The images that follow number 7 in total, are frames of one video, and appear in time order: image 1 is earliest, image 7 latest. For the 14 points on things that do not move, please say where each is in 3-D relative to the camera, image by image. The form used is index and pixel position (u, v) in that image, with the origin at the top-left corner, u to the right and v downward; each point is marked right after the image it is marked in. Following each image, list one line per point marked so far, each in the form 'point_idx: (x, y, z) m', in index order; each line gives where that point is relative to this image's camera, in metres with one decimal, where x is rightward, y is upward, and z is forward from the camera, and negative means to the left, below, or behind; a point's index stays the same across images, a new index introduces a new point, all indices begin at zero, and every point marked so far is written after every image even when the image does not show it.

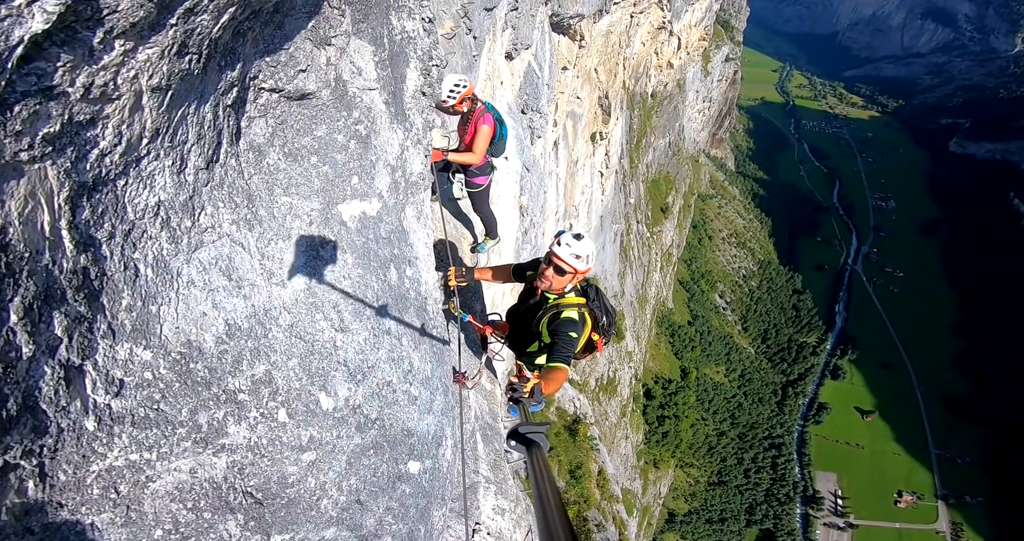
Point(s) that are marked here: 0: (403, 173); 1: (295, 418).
0: (-1.0, +0.8, +5.1) m
1: (-1.5, -0.9, +3.6) m
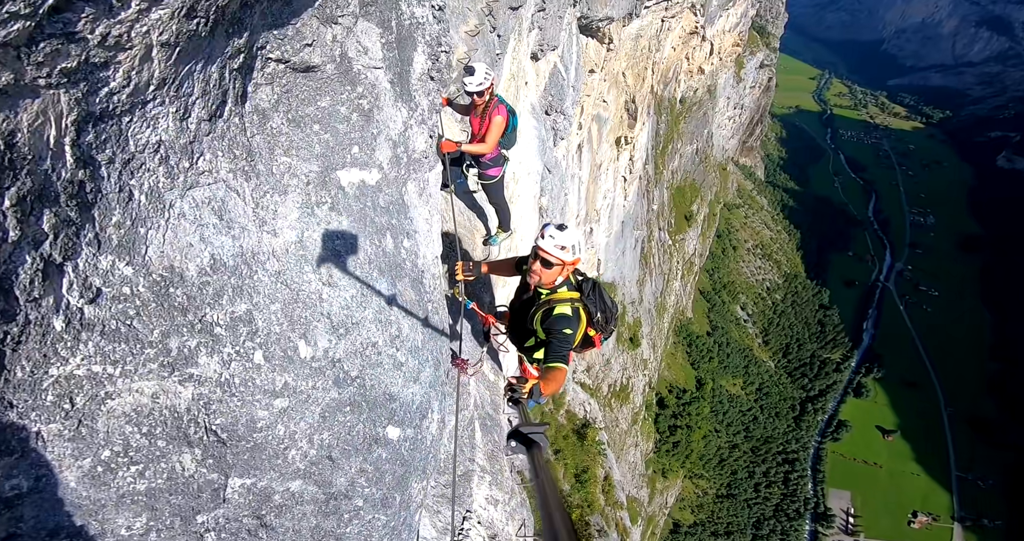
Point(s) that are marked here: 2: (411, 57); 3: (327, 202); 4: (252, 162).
0: (-1.0, +1.1, +5.2) m
1: (-1.7, -0.6, +3.7) m
2: (-0.9, +1.9, +5.2) m
3: (-1.4, +0.5, +4.3) m
4: (-1.8, +0.7, +3.9) m
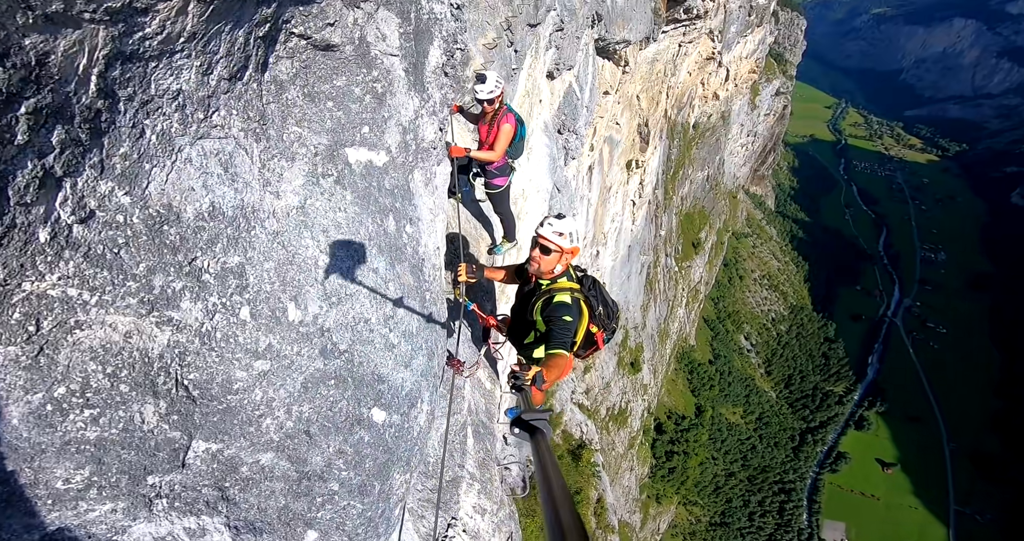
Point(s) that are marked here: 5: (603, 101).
0: (-0.9, +1.3, +5.4) m
1: (-1.7, -0.3, +3.8) m
2: (-0.8, +2.1, +5.4) m
3: (-1.4, +0.8, +4.5) m
4: (-1.7, +1.0, +4.0) m
5: (+2.4, +4.6, +14.8) m
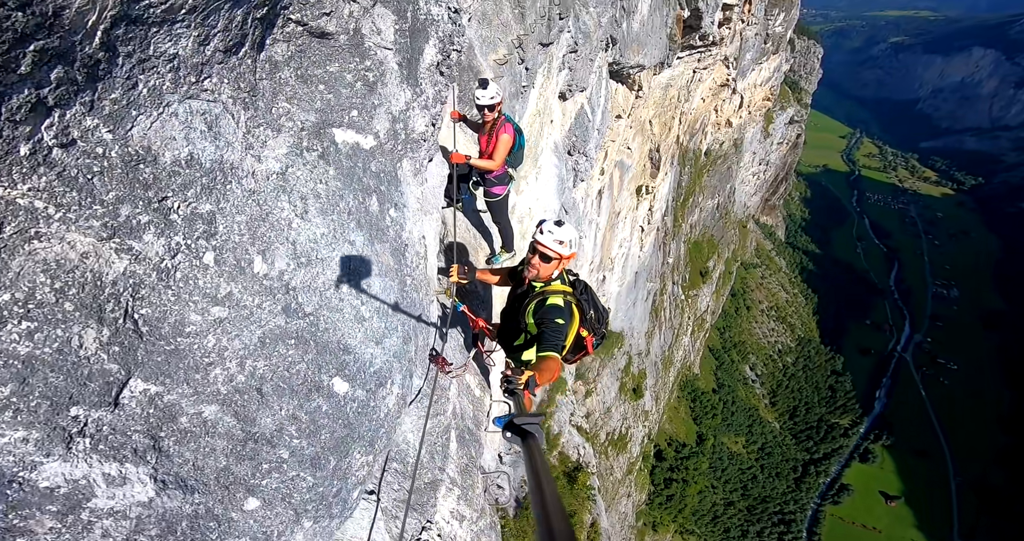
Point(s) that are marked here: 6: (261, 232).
0: (-1.1, +1.4, +5.6) m
1: (-2.0, 0.0, +3.9) m
2: (-0.9, +2.2, +5.7) m
3: (-1.6, +1.0, +4.7) m
4: (-1.9, +1.3, +4.3) m
5: (+2.7, +3.9, +15.1) m
6: (-1.8, +0.3, +4.2) m
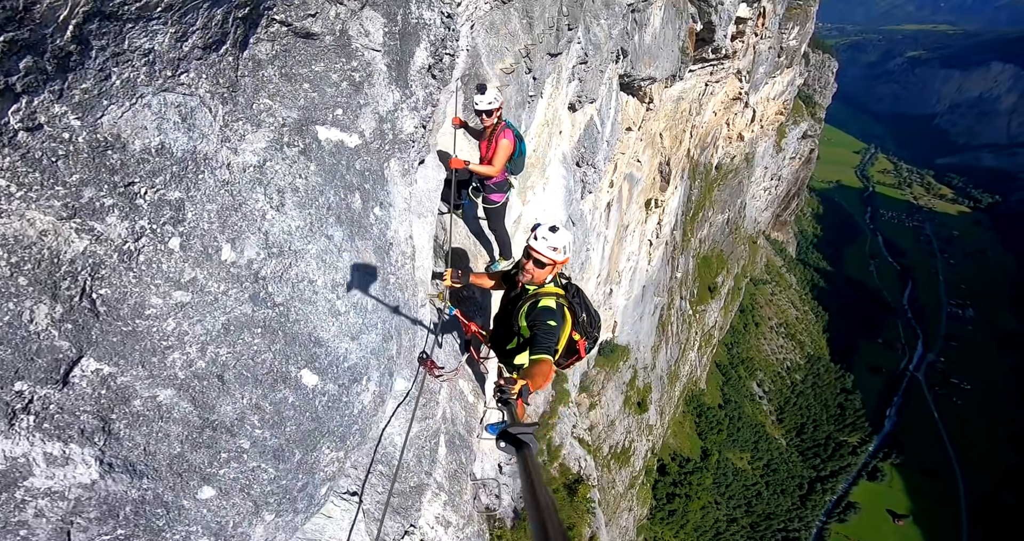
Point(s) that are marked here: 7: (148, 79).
0: (-1.2, +1.4, +5.6) m
1: (-2.2, +0.1, +4.0) m
2: (-1.0, +2.2, +5.8) m
3: (-1.8, +1.1, +4.8) m
4: (-2.1, +1.4, +4.4) m
5: (+3.0, +3.6, +15.1) m
6: (-2.1, +0.4, +4.2) m
7: (-2.5, +1.3, +3.9) m
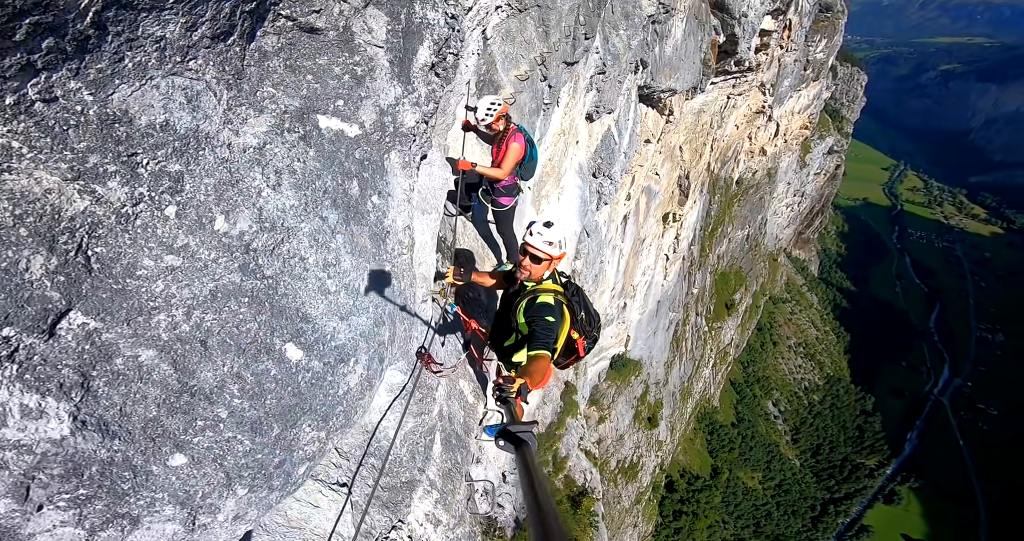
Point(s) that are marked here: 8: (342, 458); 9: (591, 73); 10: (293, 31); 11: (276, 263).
0: (-1.2, +1.6, +5.9) m
1: (-2.4, +0.3, +4.2) m
2: (-1.0, +2.4, +6.0) m
3: (-1.9, +1.2, +5.0) m
4: (-2.2, +1.6, +4.6) m
5: (+3.5, +3.2, +15.2) m
6: (-2.2, +0.6, +4.4) m
7: (-2.6, +1.5, +4.1) m
8: (-1.8, -2.1, +6.1) m
9: (+1.5, +3.9, +11.3) m
10: (-1.9, +2.1, +4.9) m
11: (-1.9, +0.1, +4.6) m
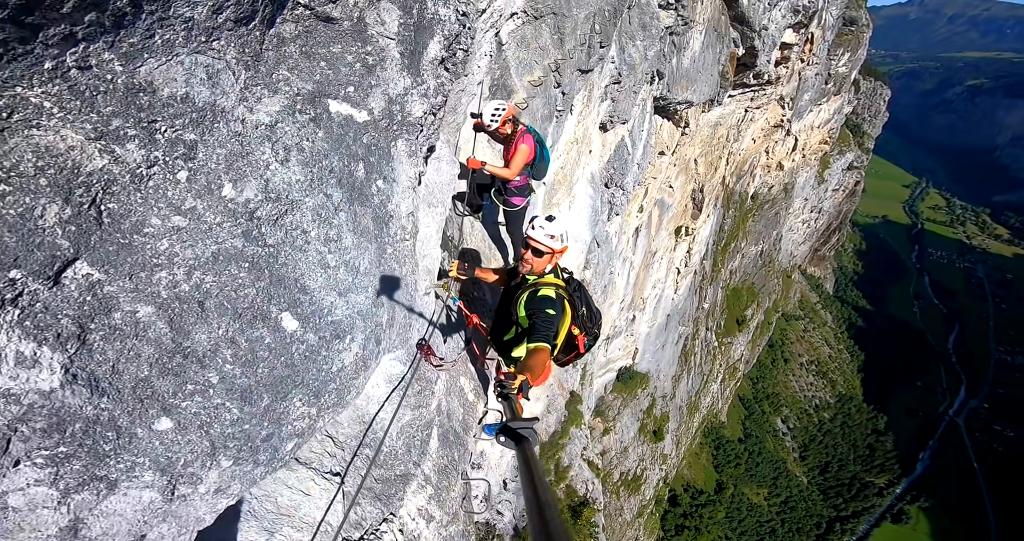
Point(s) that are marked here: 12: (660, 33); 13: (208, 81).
0: (-1.2, +1.7, +6.1) m
1: (-2.5, +0.6, +4.4) m
2: (-0.9, +2.5, +6.3) m
3: (-1.9, +1.5, +5.2) m
4: (-2.2, +1.8, +4.9) m
5: (+3.9, +2.8, +15.3) m
6: (-2.2, +0.8, +4.6) m
7: (-2.6, +1.8, +4.4) m
8: (-1.9, -1.9, +6.2) m
9: (+1.8, +3.8, +11.6) m
10: (-1.9, +2.3, +5.2) m
11: (-1.9, +0.3, +4.8) m
12: (+3.1, +5.0, +12.1) m
13: (-2.5, +1.5, +4.5) m
